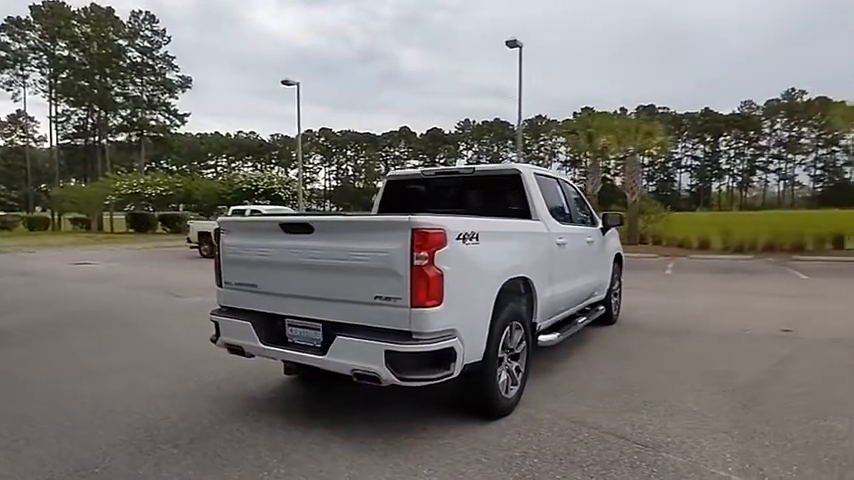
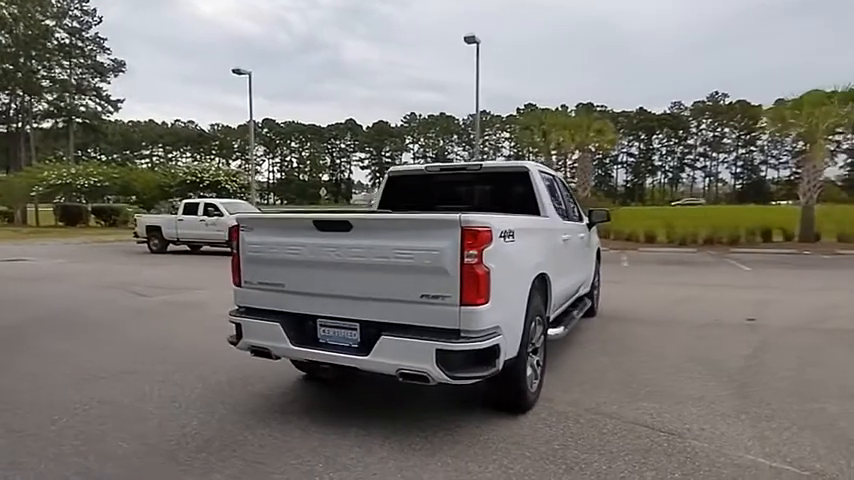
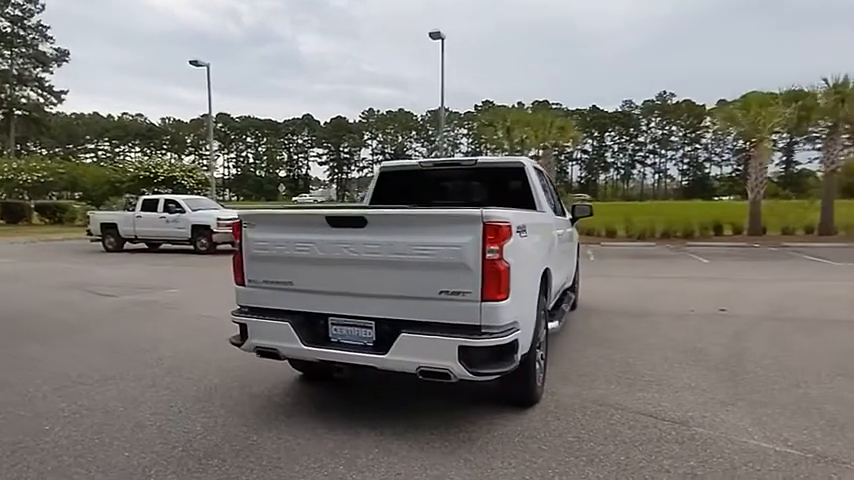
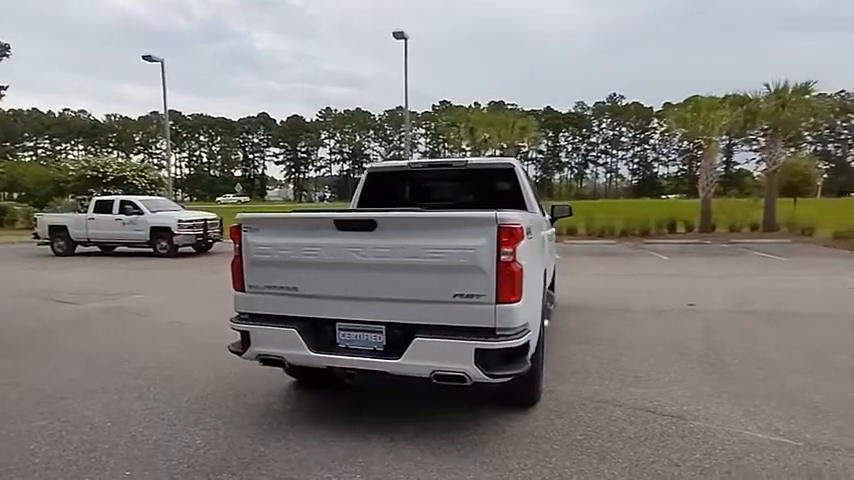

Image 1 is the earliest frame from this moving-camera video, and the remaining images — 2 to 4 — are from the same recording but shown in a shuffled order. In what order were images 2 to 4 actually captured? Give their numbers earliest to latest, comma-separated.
2, 3, 4
